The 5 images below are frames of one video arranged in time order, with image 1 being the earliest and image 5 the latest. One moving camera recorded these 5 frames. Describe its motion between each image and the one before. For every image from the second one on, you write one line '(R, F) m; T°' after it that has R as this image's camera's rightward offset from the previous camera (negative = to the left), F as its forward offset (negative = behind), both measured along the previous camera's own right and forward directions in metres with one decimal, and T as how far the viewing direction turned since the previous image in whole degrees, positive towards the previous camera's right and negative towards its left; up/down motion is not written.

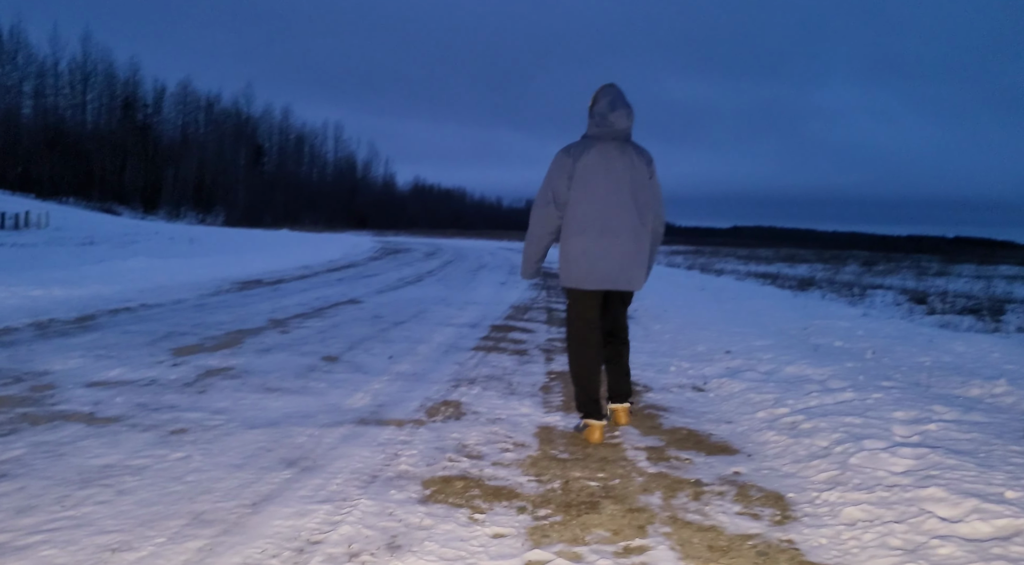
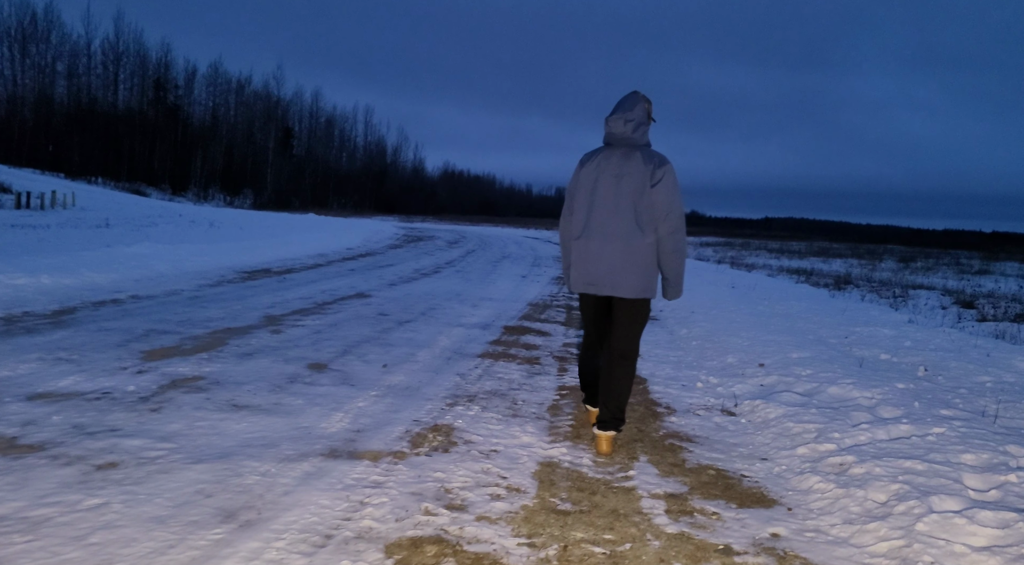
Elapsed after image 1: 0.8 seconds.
(+0.1, +0.7) m; -2°
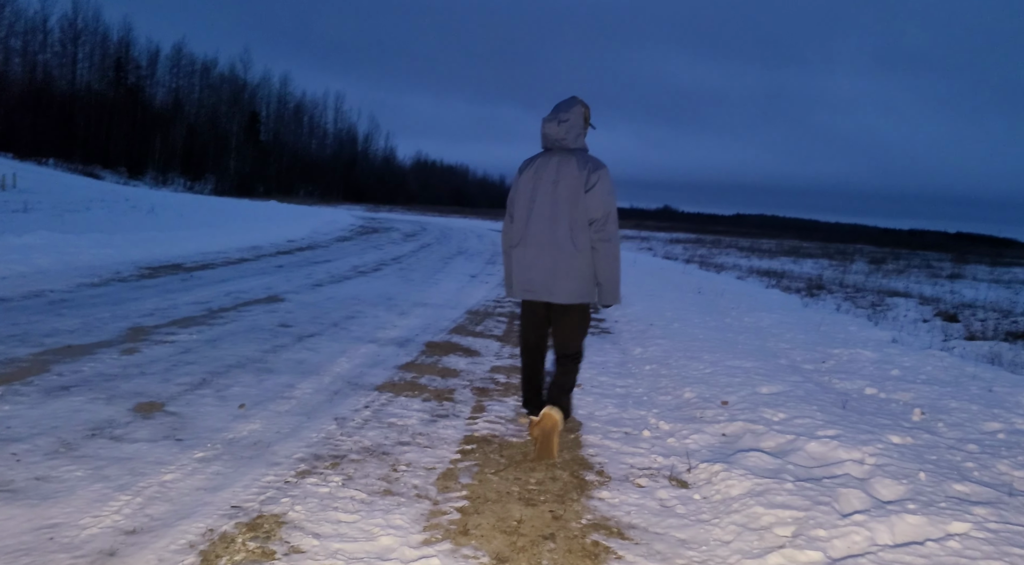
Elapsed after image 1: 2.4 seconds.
(+0.5, +1.3) m; +2°
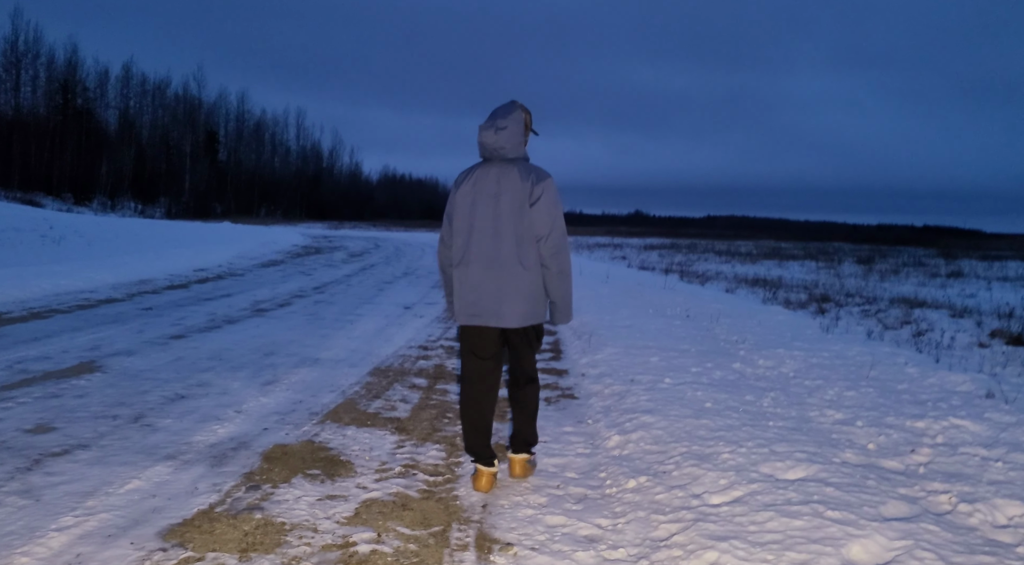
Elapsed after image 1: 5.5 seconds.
(+0.6, +2.8) m; +2°
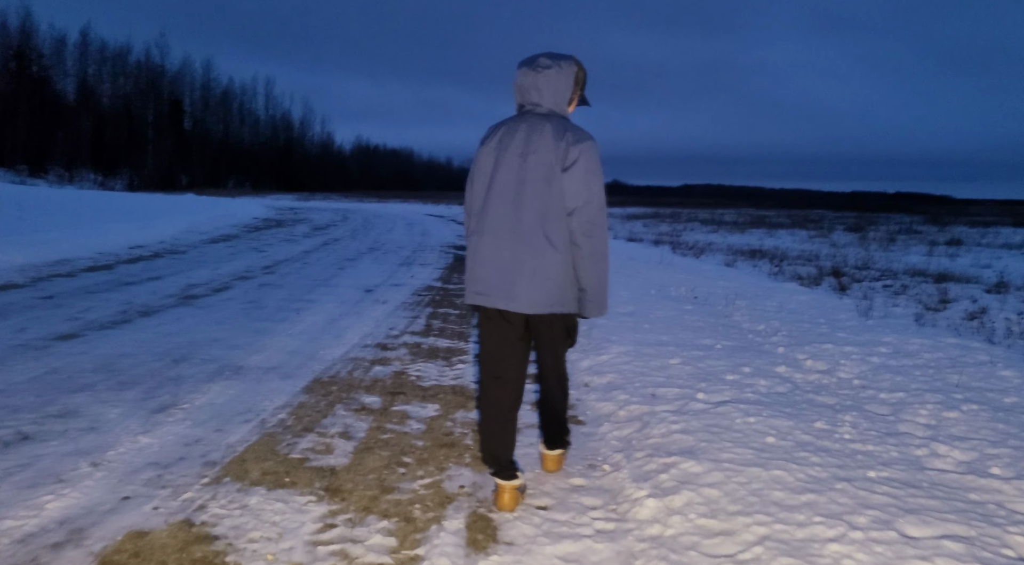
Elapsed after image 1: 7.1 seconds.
(0.0, +1.6) m; +2°
